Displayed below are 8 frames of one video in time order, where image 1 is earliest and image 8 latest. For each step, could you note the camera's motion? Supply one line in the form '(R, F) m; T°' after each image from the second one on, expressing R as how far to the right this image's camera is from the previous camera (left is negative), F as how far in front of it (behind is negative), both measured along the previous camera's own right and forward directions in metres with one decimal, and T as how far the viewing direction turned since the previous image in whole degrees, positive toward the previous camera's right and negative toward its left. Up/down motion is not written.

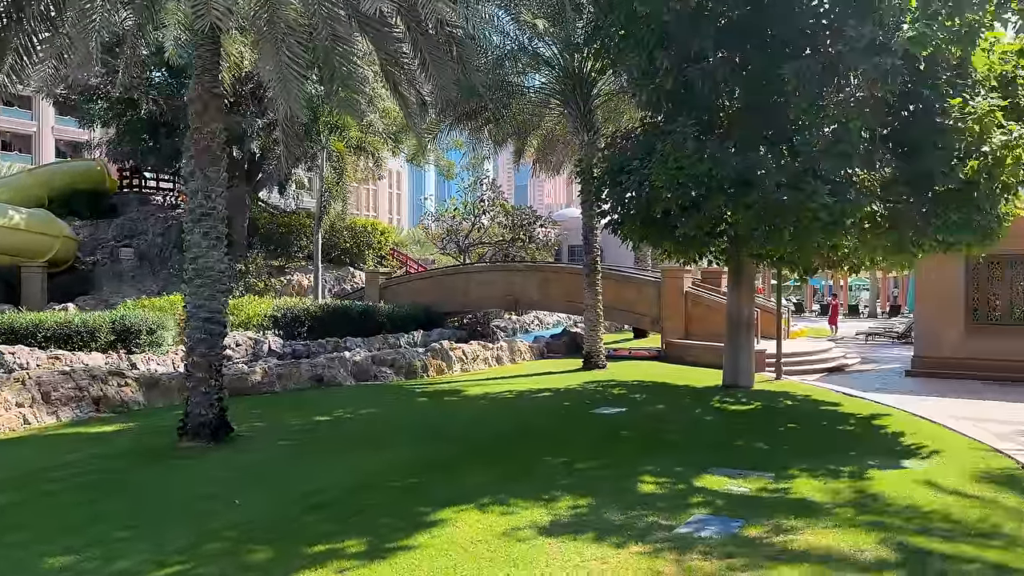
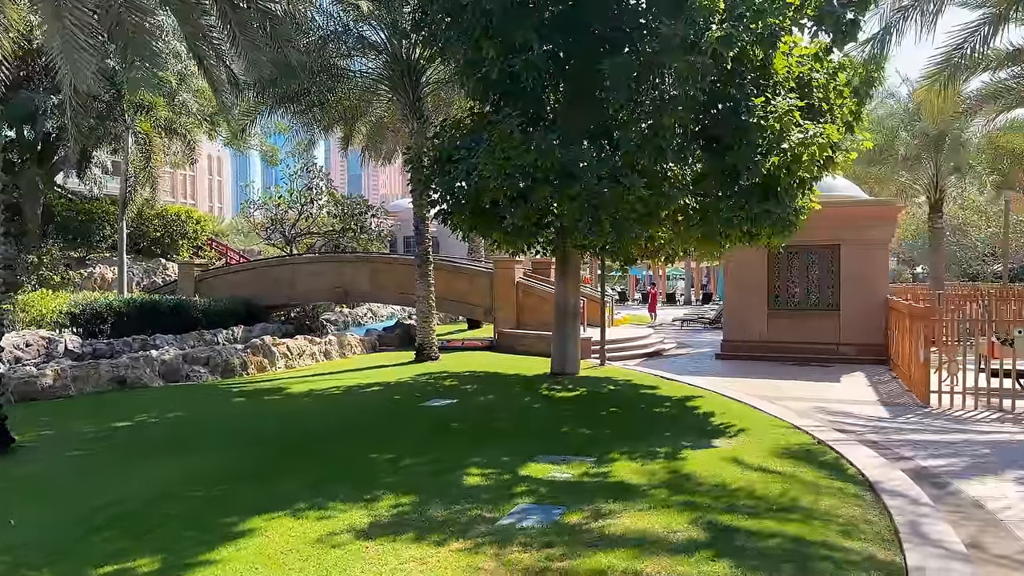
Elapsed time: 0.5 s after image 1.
(+0.1, +0.2) m; +11°
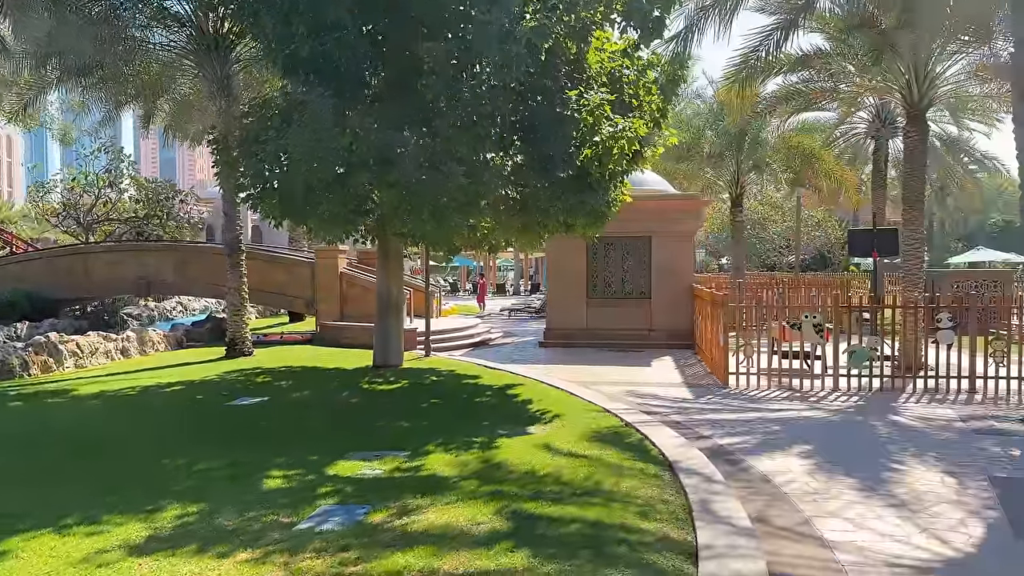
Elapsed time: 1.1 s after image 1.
(+0.2, +0.2) m; +12°
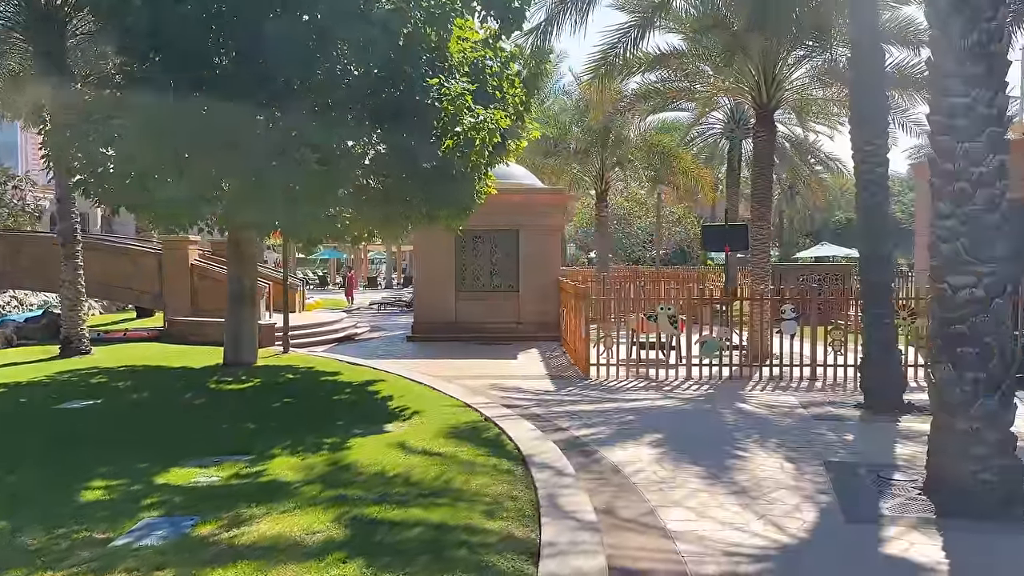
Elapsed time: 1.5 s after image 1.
(+0.2, +0.2) m; +9°
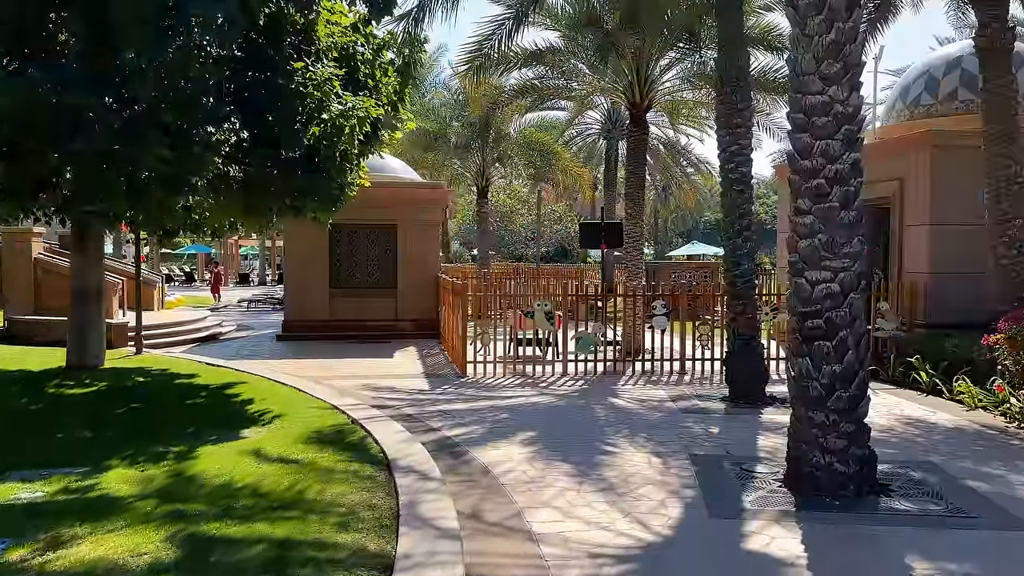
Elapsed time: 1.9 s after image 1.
(+0.1, +0.2) m; +8°
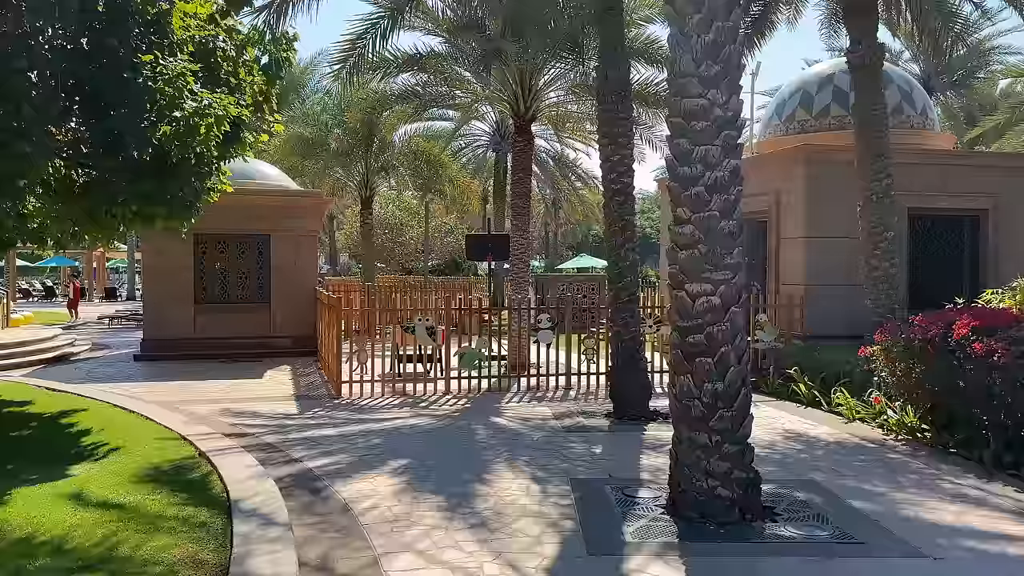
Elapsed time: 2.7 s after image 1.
(+0.2, +0.5) m; +8°
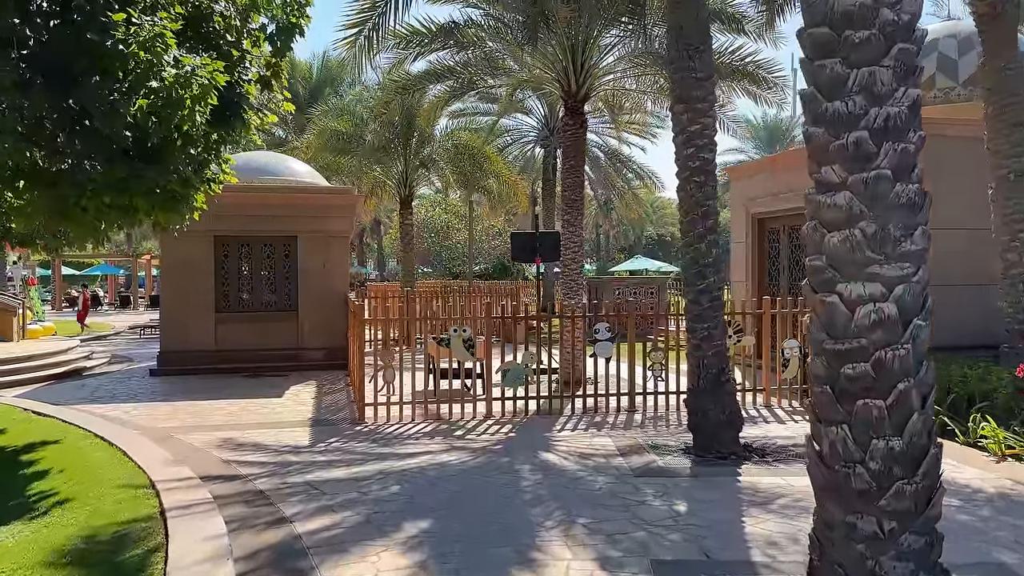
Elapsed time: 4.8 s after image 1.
(0.0, +1.7) m; -4°
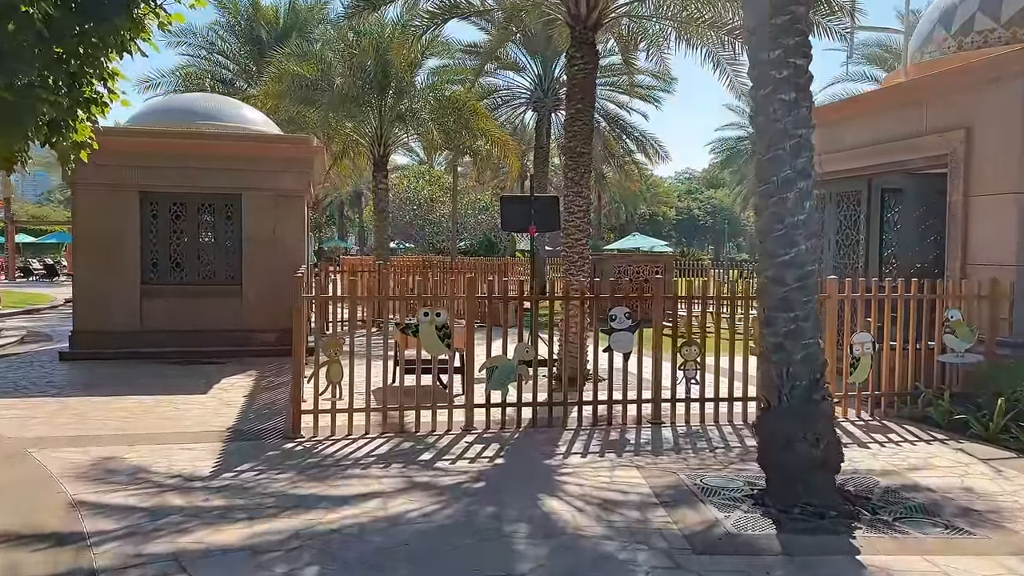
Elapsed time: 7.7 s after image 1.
(0.0, +2.3) m; +1°
